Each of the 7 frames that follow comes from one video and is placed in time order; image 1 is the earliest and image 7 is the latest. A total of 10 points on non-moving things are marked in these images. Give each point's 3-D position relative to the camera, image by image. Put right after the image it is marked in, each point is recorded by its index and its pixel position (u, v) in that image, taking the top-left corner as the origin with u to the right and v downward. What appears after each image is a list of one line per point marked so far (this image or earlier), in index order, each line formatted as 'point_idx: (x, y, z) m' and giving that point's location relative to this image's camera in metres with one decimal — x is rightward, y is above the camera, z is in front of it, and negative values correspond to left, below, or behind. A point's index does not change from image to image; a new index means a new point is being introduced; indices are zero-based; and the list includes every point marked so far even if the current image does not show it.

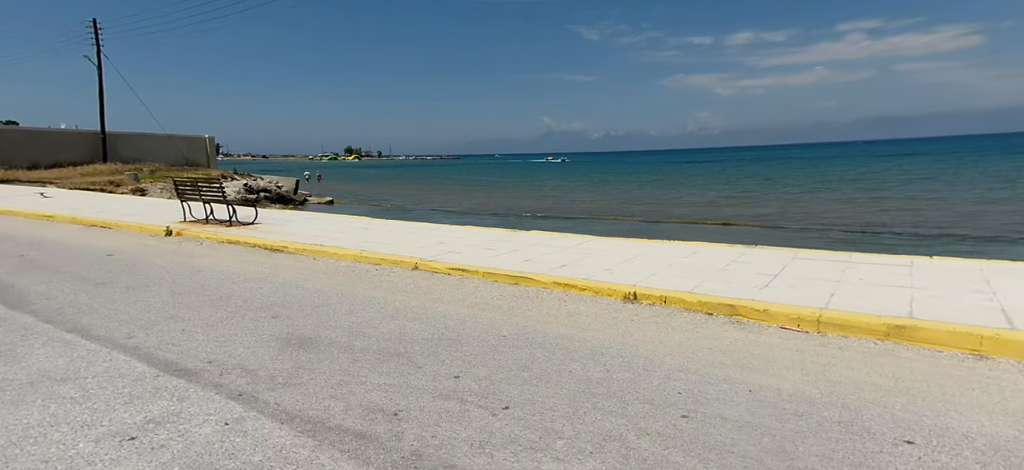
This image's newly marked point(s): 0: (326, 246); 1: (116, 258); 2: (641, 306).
0: (-2.8, -0.2, +8.3) m
1: (-5.8, -0.4, +7.9) m
2: (+1.1, -0.6, +4.7) m
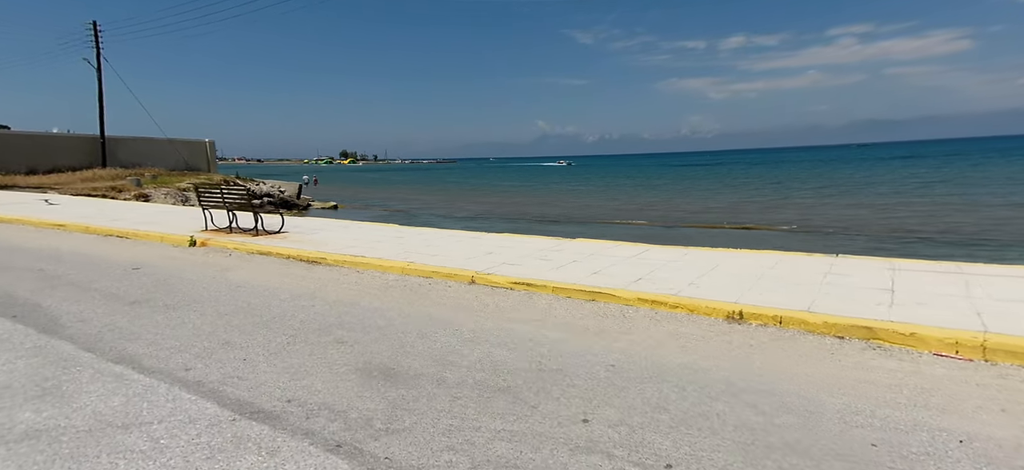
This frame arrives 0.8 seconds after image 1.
0: (-2.1, -0.3, +7.8) m
1: (-5.0, -0.6, +7.4) m
2: (+1.9, -0.7, +4.3) m
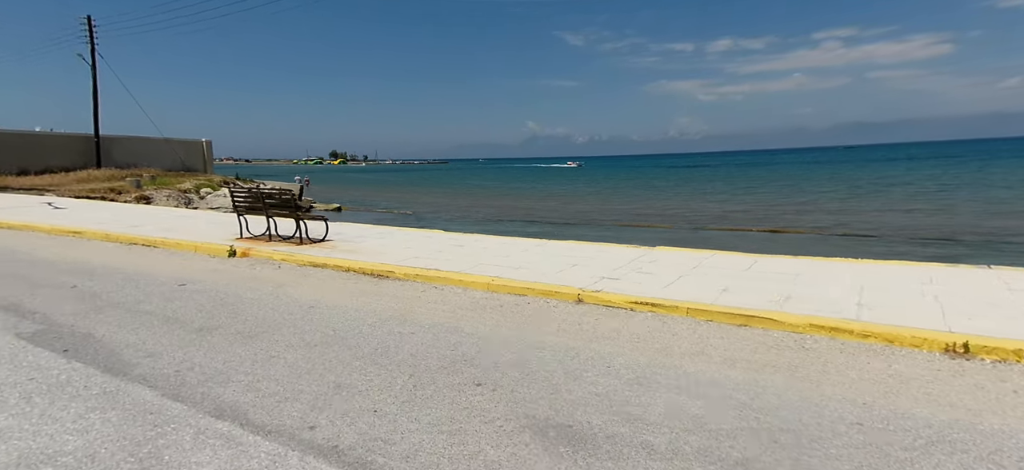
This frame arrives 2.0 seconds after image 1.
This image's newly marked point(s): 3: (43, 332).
0: (-0.9, -0.5, +7.0) m
1: (-3.9, -0.7, +6.6) m
2: (+3.1, -0.9, +3.5) m
3: (-4.3, -0.9, +4.9) m
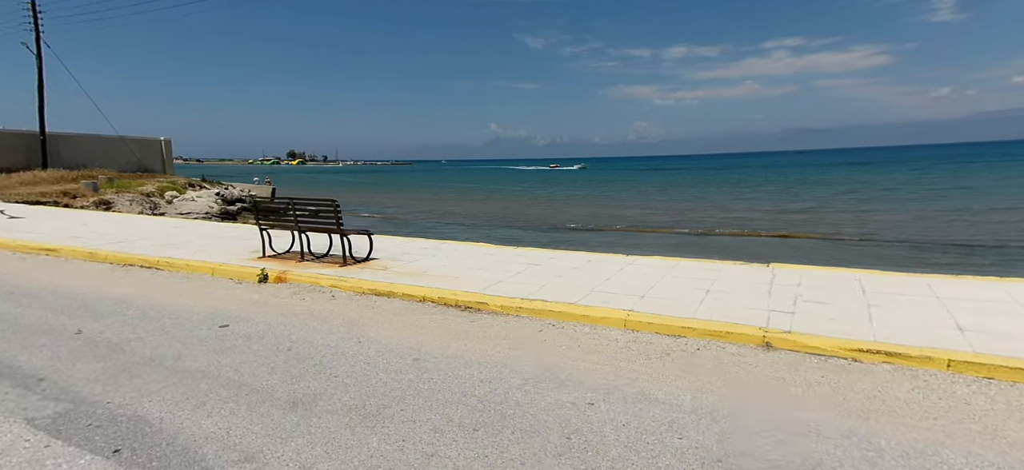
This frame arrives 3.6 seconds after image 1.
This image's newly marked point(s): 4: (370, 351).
0: (+0.4, -0.7, +5.7) m
1: (-2.5, -1.0, +5.1) m
2: (+4.7, -1.1, +2.5) m
3: (-2.8, -1.1, +3.4) m
4: (-1.3, -1.0, +4.7) m
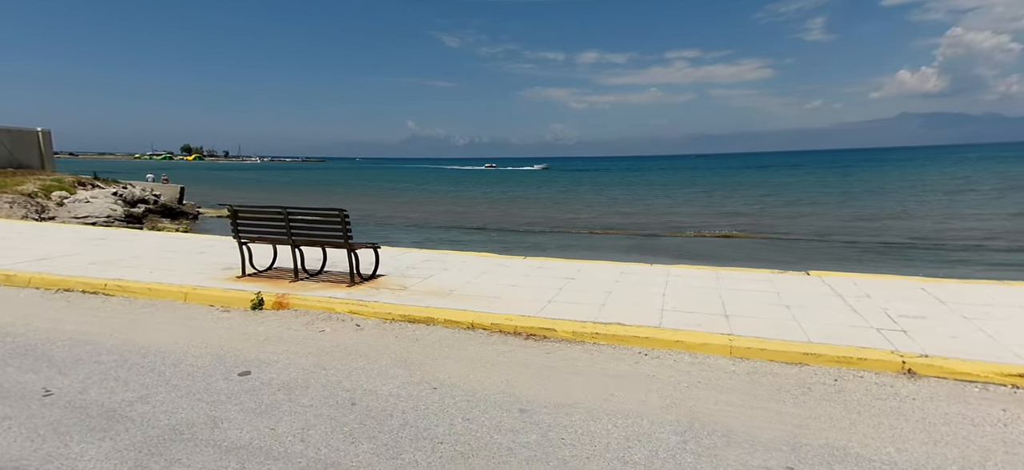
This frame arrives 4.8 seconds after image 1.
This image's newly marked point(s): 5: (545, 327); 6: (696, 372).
0: (+1.1, -0.9, +5.1) m
1: (-1.7, -1.1, +4.0) m
2: (+5.8, -1.2, +2.5) m
3: (-1.7, -1.3, +2.3) m
4: (-0.4, -1.2, +3.8) m
5: (+0.3, -0.9, +5.2) m
6: (+1.4, -1.1, +4.2) m
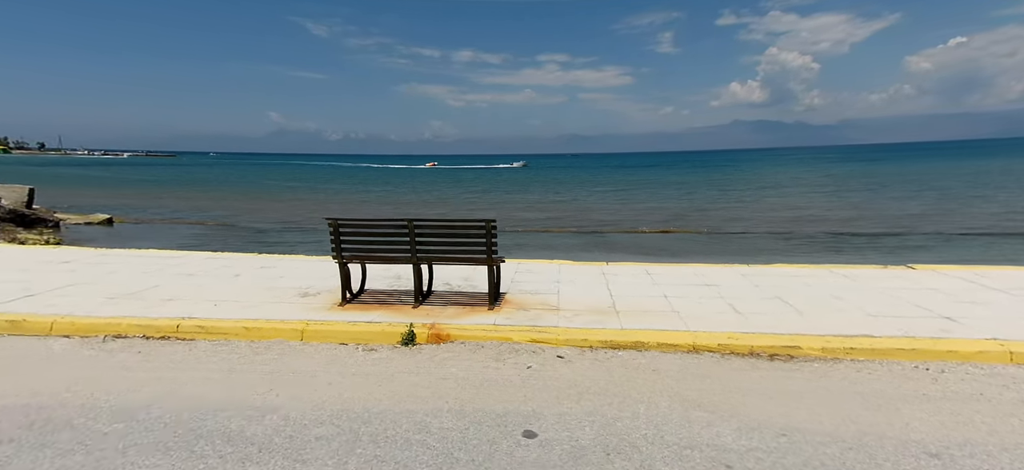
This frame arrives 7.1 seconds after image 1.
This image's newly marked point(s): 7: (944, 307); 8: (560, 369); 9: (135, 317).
0: (+3.1, -0.9, +4.6) m
1: (+0.6, -1.2, +3.1) m
2: (+8.2, -1.1, +3.1) m
3: (+0.9, -1.4, +1.4) m
4: (+1.9, -1.3, +3.1) m
5: (+2.4, -0.9, +4.6) m
6: (+3.6, -1.1, +3.9) m
7: (+4.4, -0.7, +5.4) m
8: (+0.4, -1.1, +4.3) m
9: (-3.7, -0.8, +5.1) m
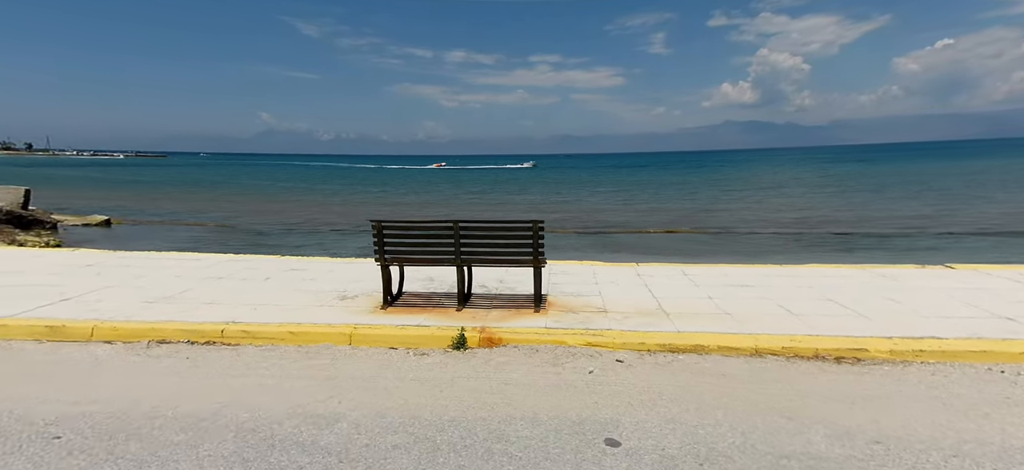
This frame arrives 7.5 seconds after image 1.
0: (+3.6, -0.9, +4.5) m
1: (+1.1, -1.2, +2.9) m
2: (+8.7, -1.0, +3.0) m
3: (+1.4, -1.4, +1.2) m
4: (+2.4, -1.3, +3.0) m
5: (+2.8, -0.9, +4.5) m
6: (+4.1, -1.1, +3.8) m
7: (+4.9, -0.7, +5.3) m
8: (+0.9, -1.1, +4.1) m
9: (-3.2, -0.8, +4.9) m
